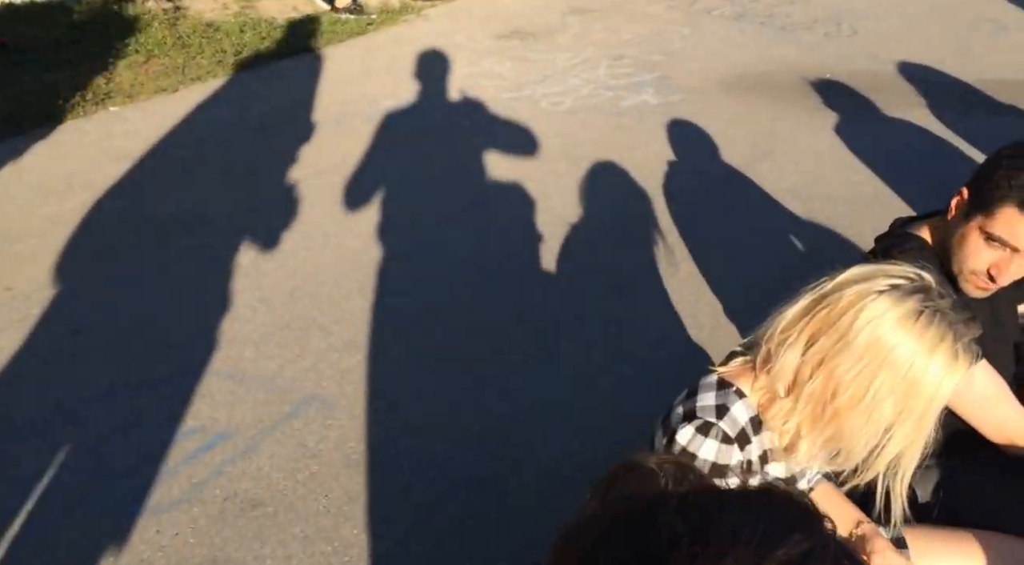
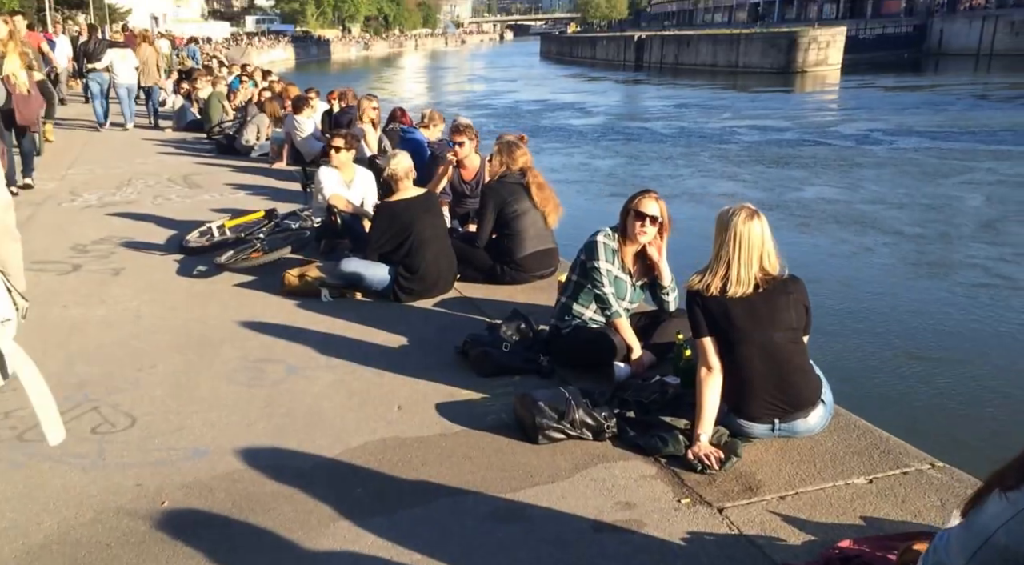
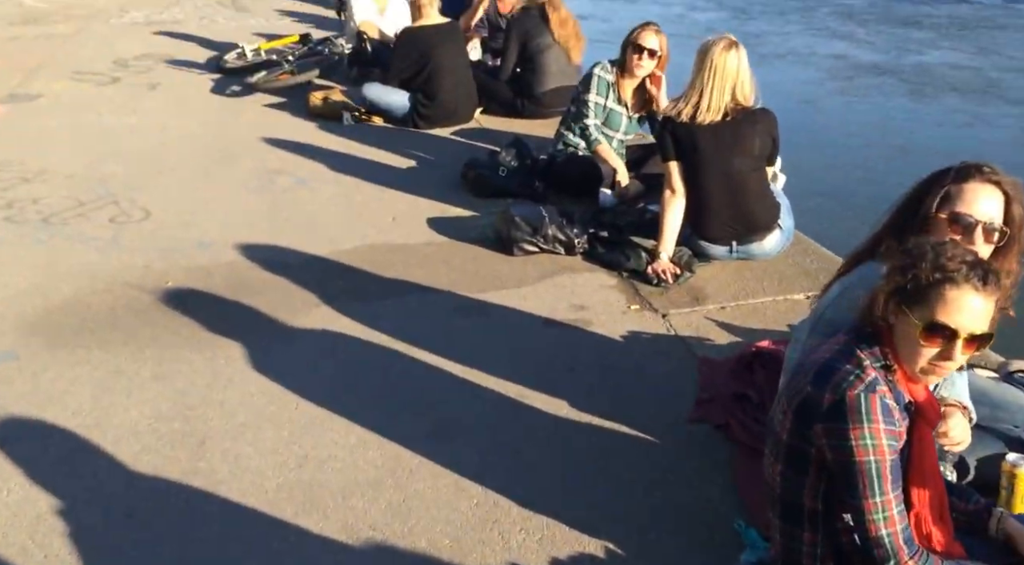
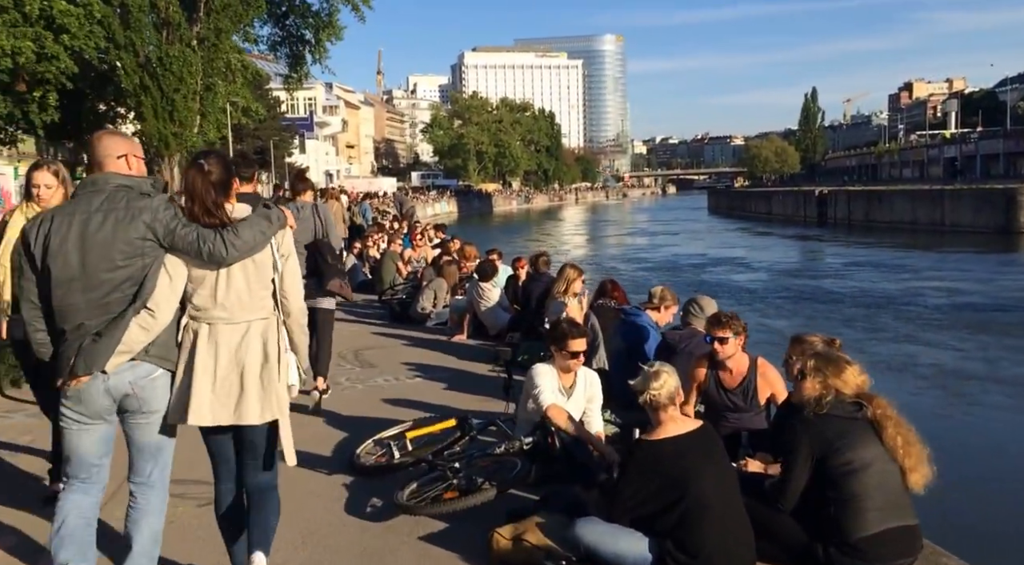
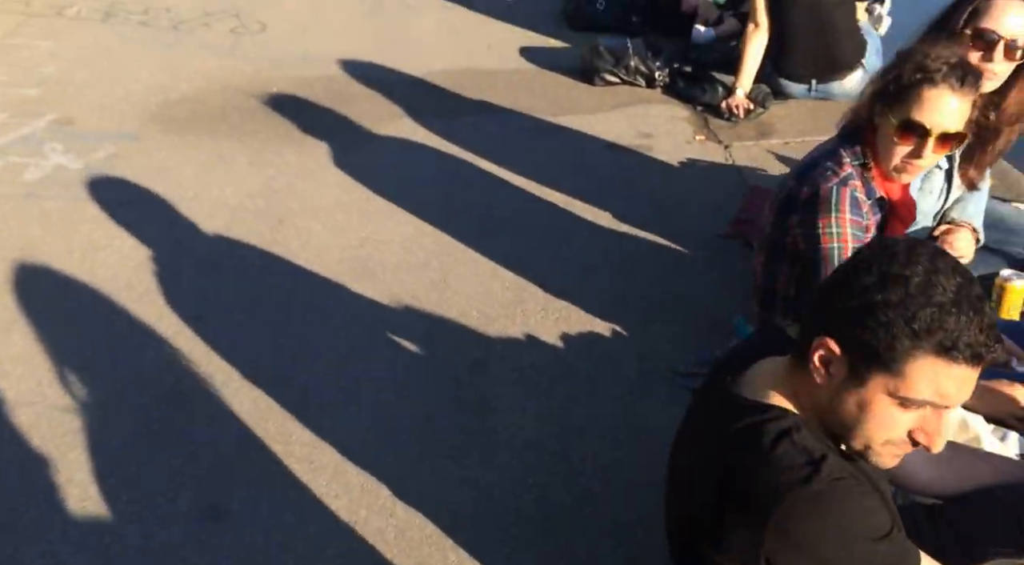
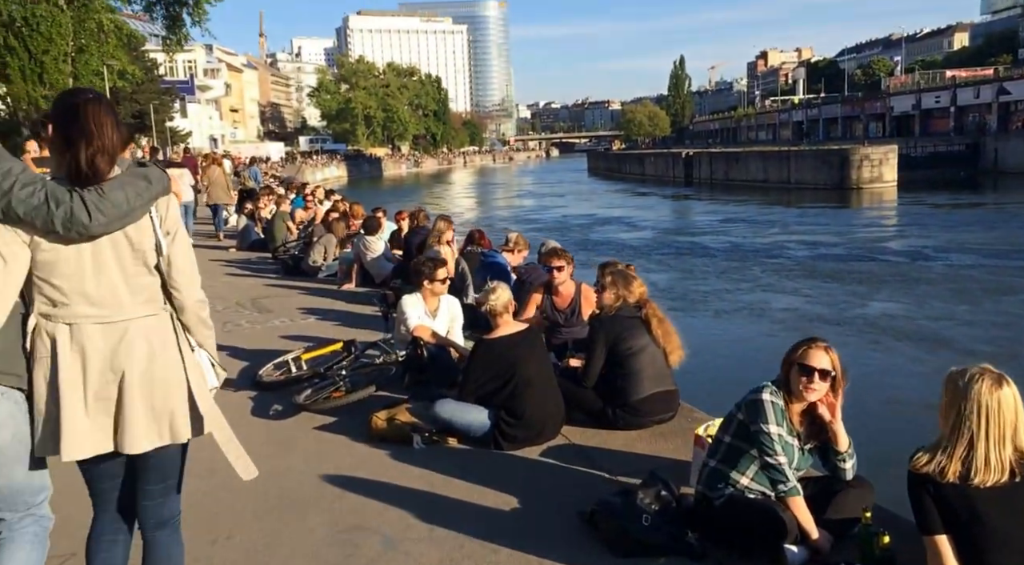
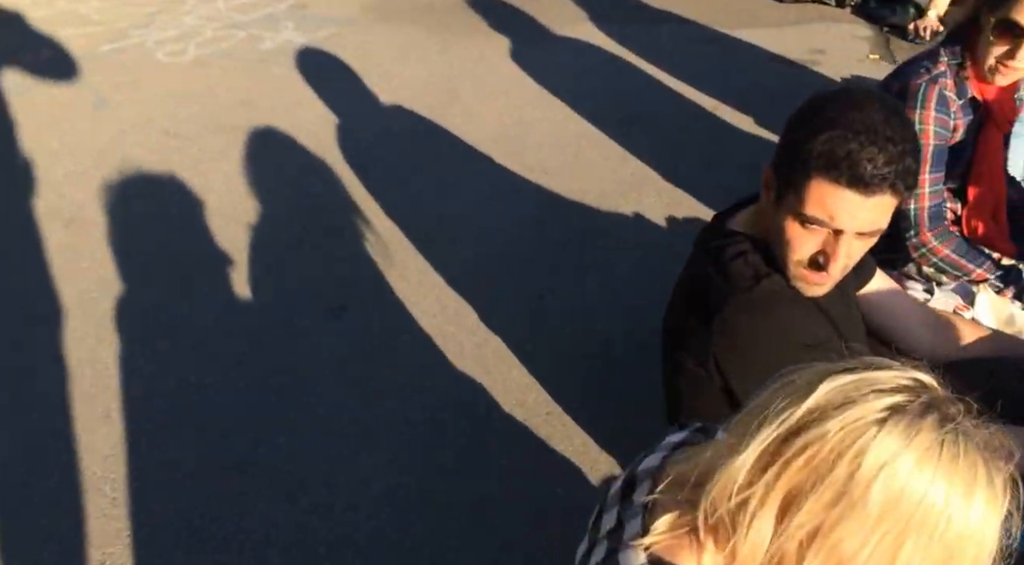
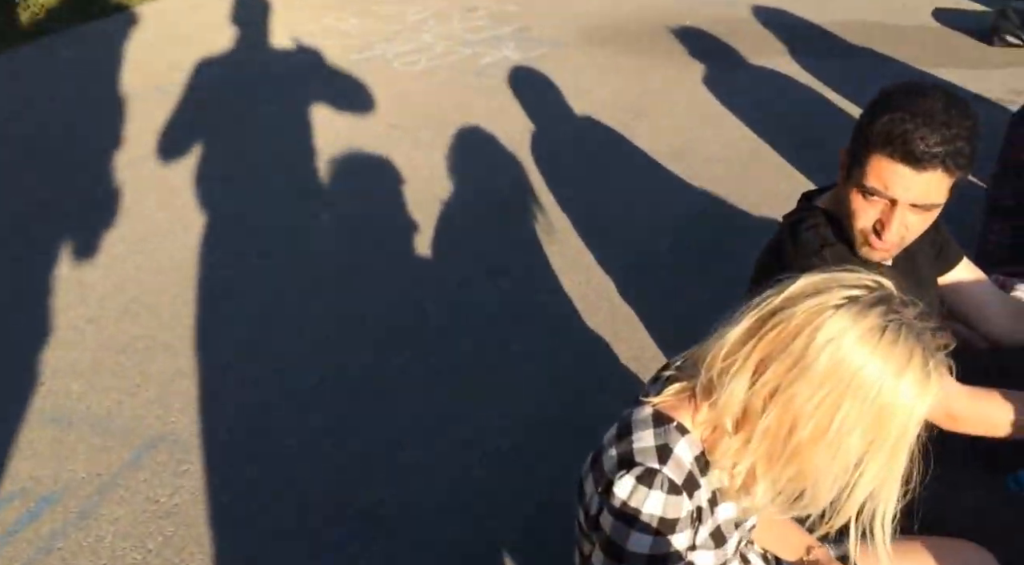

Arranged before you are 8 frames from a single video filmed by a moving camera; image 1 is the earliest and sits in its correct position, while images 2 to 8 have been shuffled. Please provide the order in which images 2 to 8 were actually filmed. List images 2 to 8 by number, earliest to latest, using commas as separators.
8, 7, 5, 3, 2, 6, 4
